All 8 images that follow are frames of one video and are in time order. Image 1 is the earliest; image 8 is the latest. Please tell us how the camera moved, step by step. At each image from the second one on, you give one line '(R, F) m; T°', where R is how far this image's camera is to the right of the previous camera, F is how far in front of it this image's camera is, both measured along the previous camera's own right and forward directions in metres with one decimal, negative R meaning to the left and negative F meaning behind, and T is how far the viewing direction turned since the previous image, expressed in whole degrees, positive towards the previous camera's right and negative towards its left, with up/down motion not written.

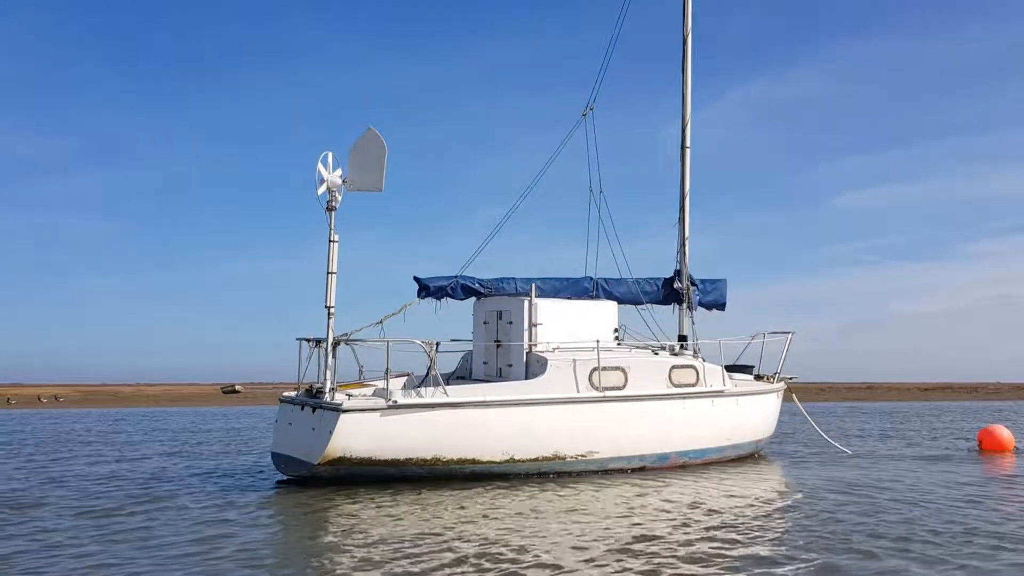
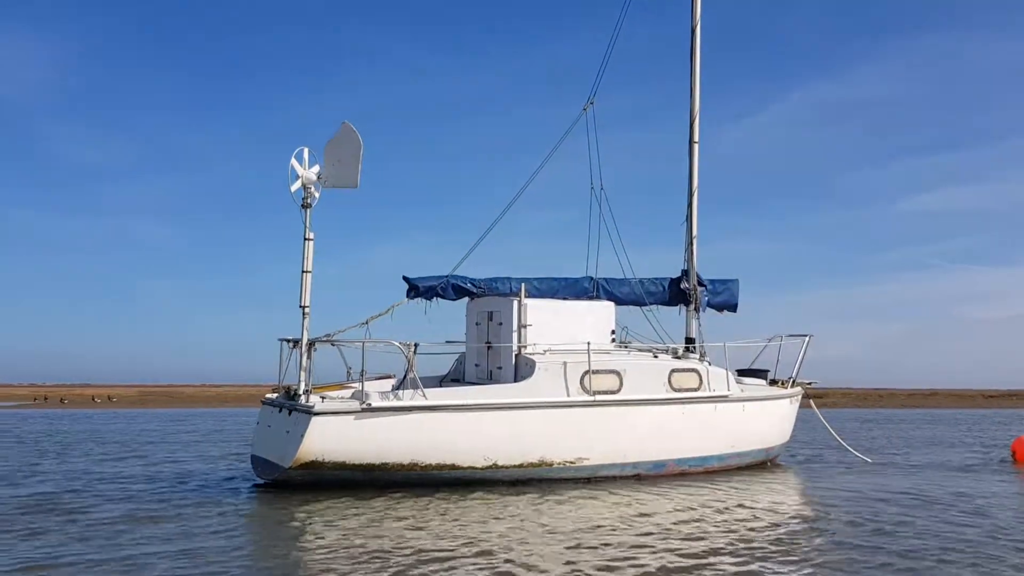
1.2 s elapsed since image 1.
(+0.8, +0.4) m; -3°
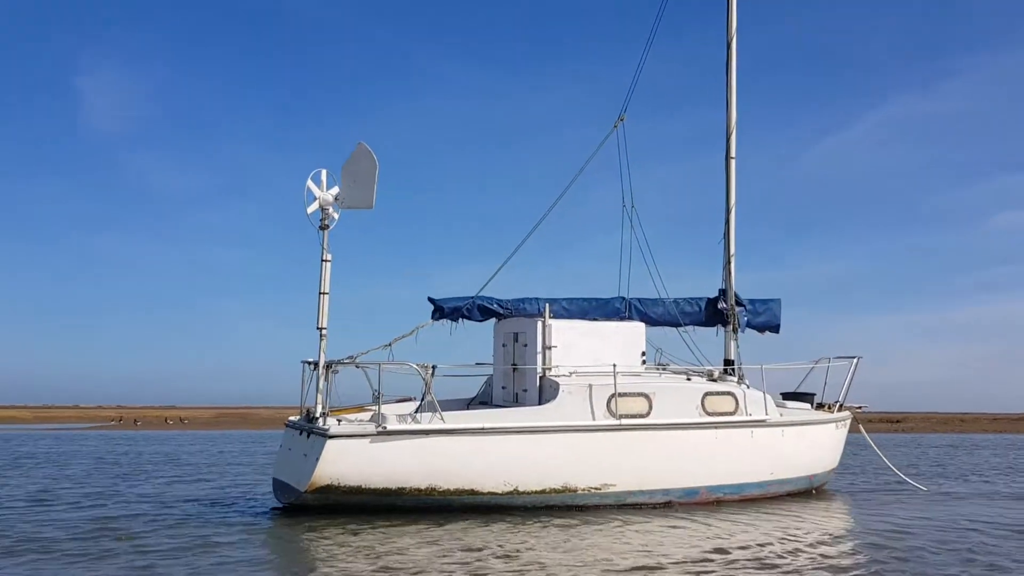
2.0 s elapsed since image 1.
(+0.6, +0.3) m; -4°
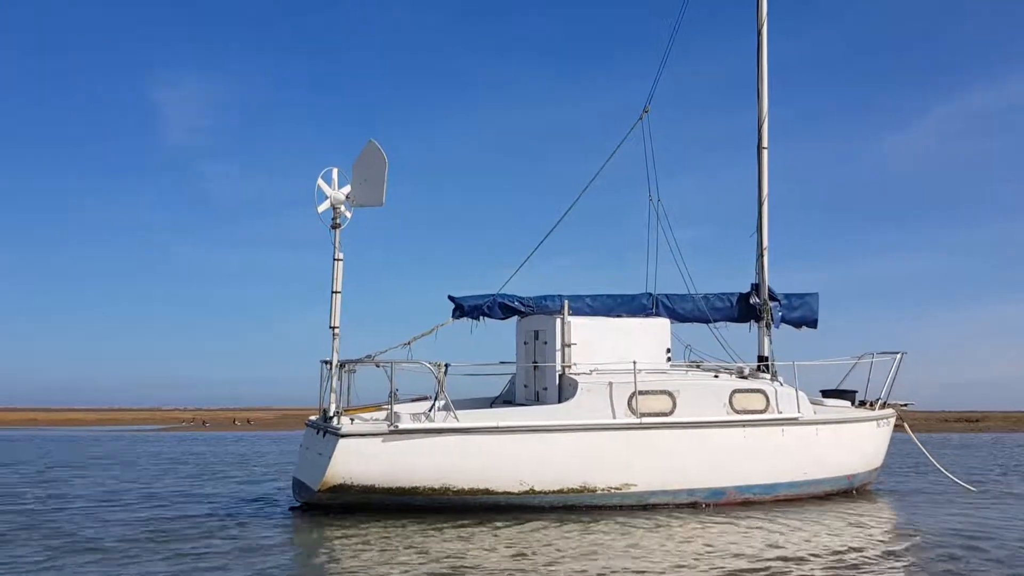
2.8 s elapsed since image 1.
(+0.6, +0.2) m; -4°
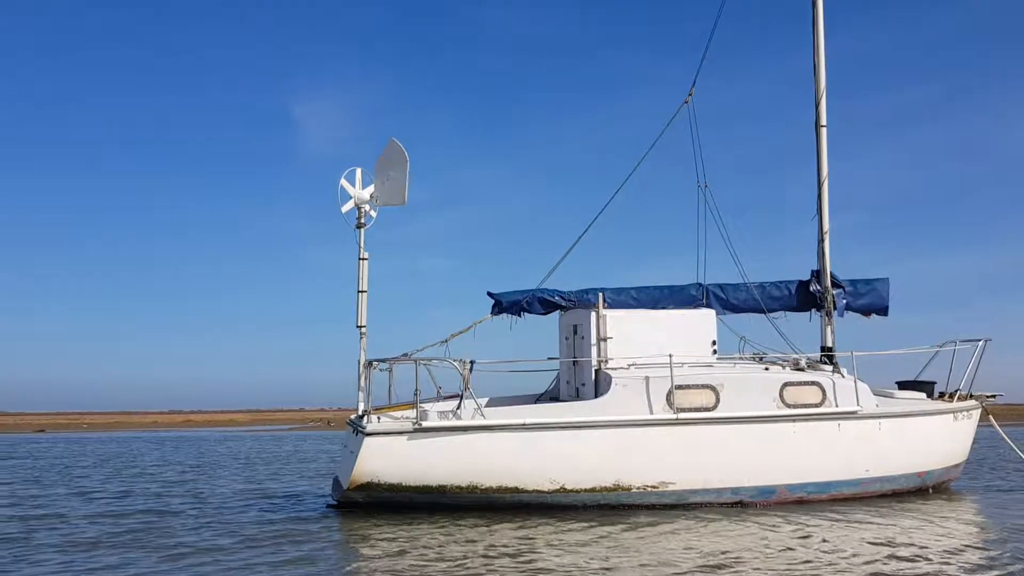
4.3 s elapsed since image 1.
(+1.1, +0.3) m; -8°
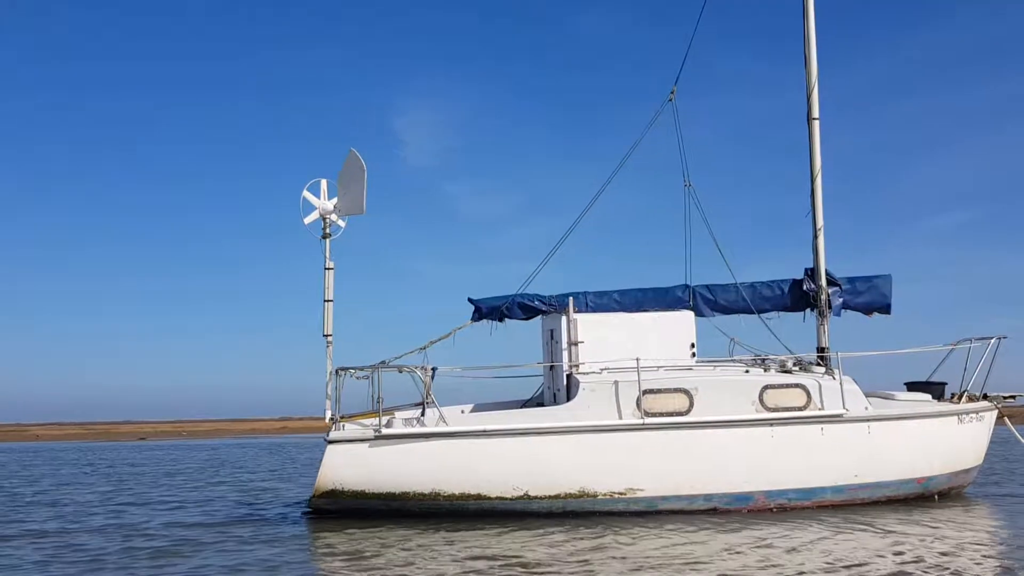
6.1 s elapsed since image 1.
(+1.4, +0.1) m; -6°
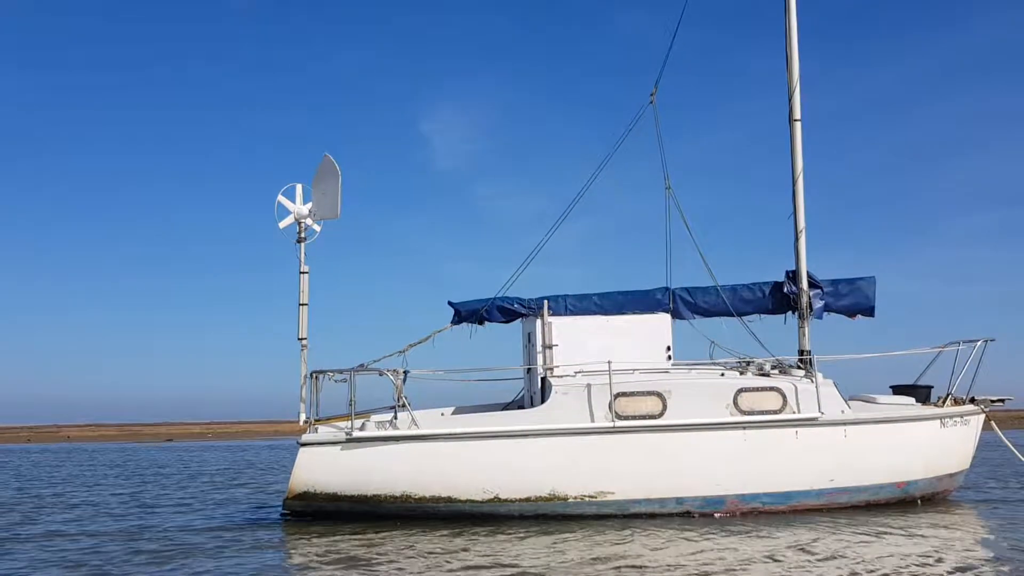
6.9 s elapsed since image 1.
(+0.6, 0.0) m; -2°
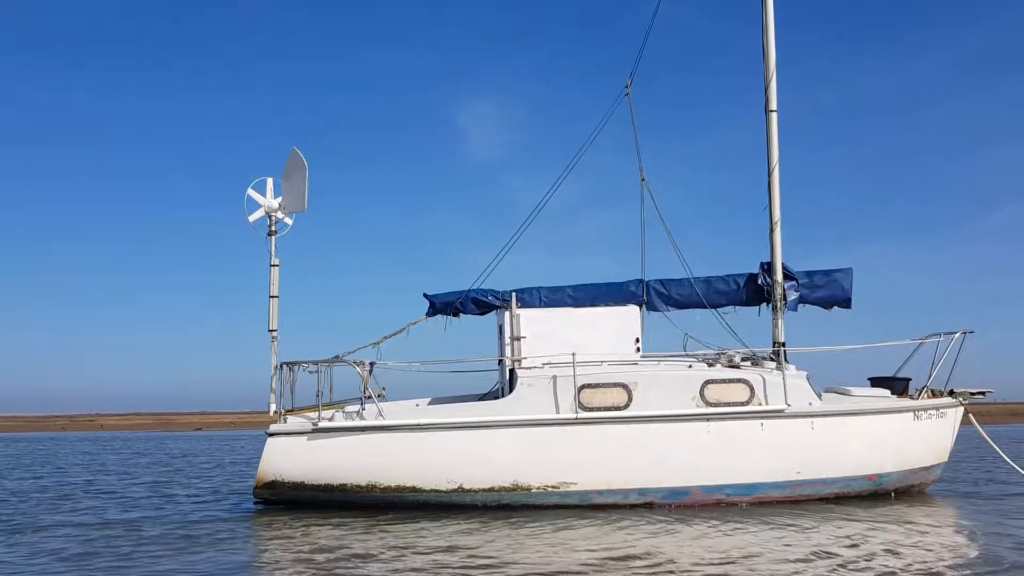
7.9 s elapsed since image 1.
(+0.7, -0.1) m; -2°
